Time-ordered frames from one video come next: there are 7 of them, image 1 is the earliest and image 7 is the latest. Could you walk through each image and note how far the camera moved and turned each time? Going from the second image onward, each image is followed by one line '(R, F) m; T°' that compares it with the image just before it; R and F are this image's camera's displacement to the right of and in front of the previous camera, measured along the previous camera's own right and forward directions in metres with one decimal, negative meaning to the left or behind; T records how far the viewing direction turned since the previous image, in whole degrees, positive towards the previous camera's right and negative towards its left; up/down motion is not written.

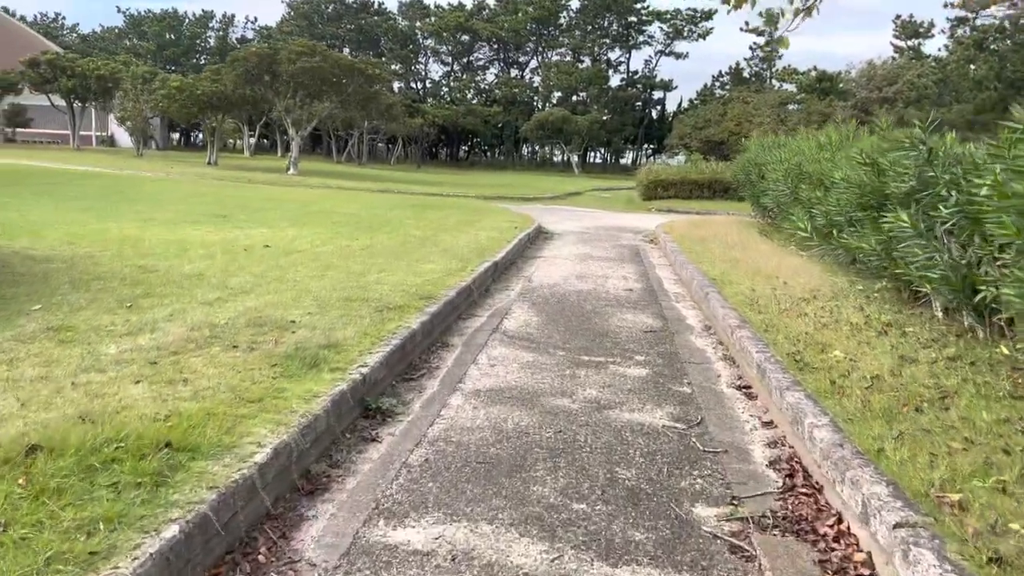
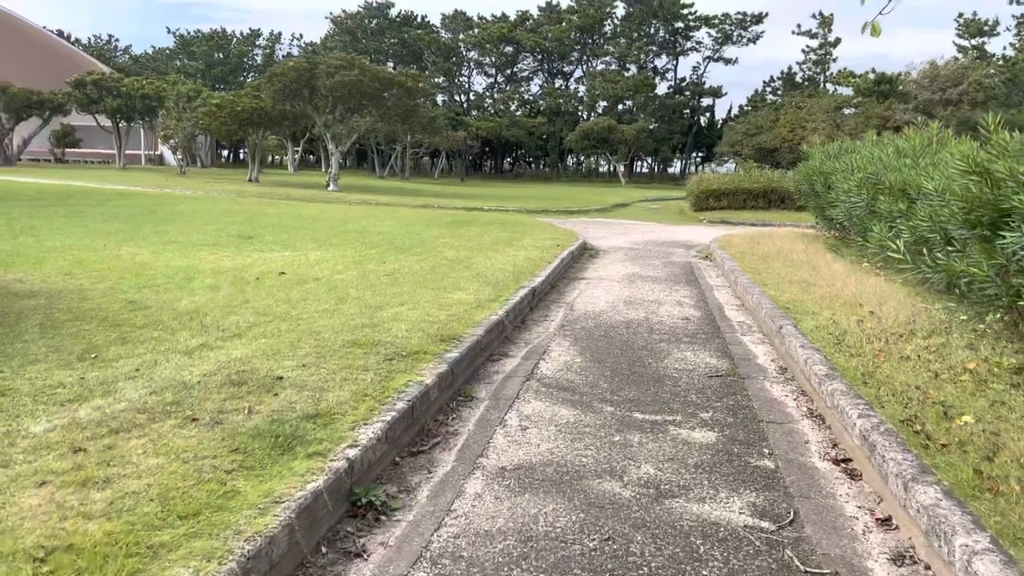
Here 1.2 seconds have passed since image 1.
(+0.1, +1.0) m; -3°
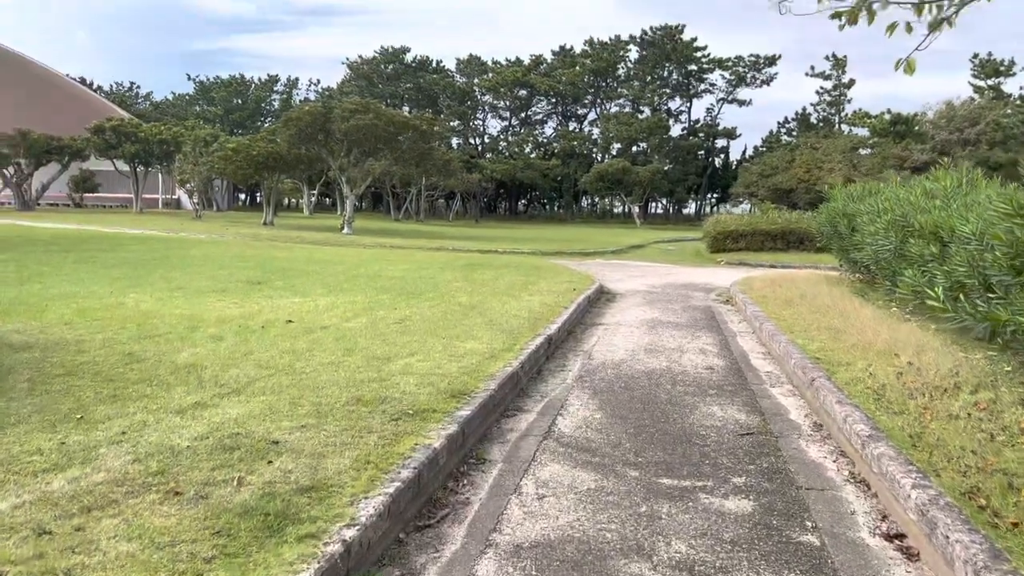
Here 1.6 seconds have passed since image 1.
(0.0, +0.3) m; -1°
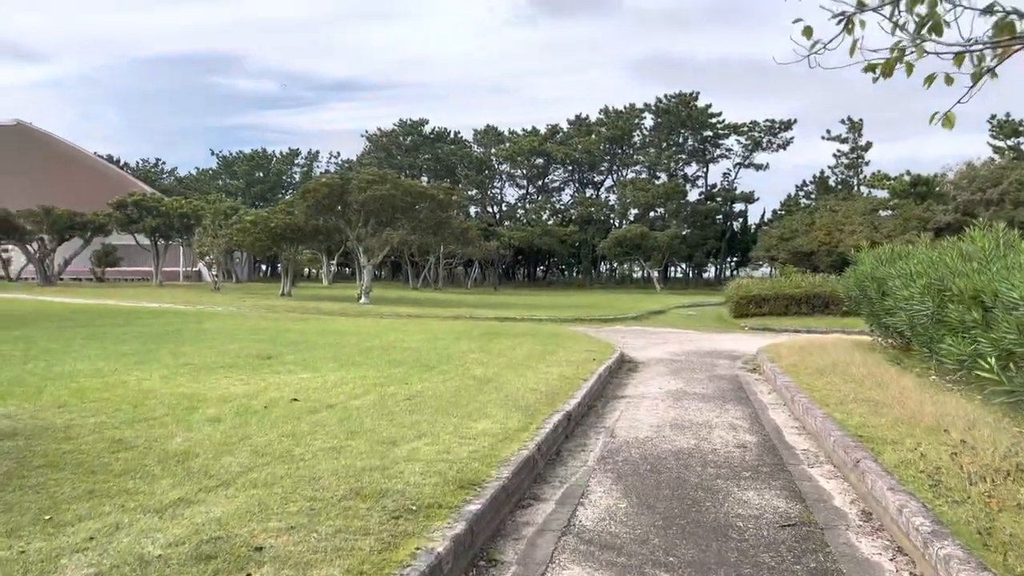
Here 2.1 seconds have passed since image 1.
(0.0, +0.4) m; -1°
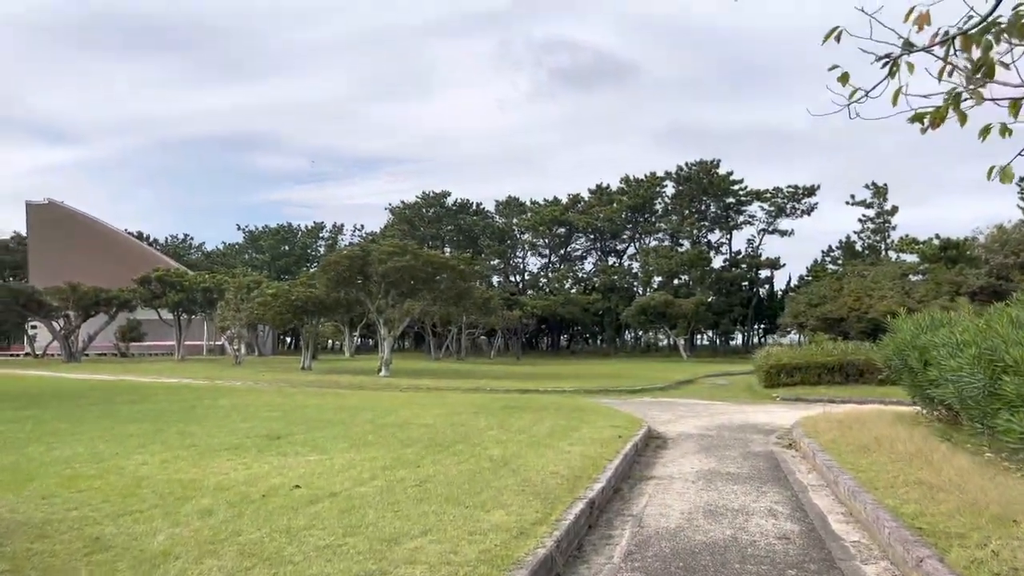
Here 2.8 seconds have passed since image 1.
(+0.1, +0.5) m; -2°
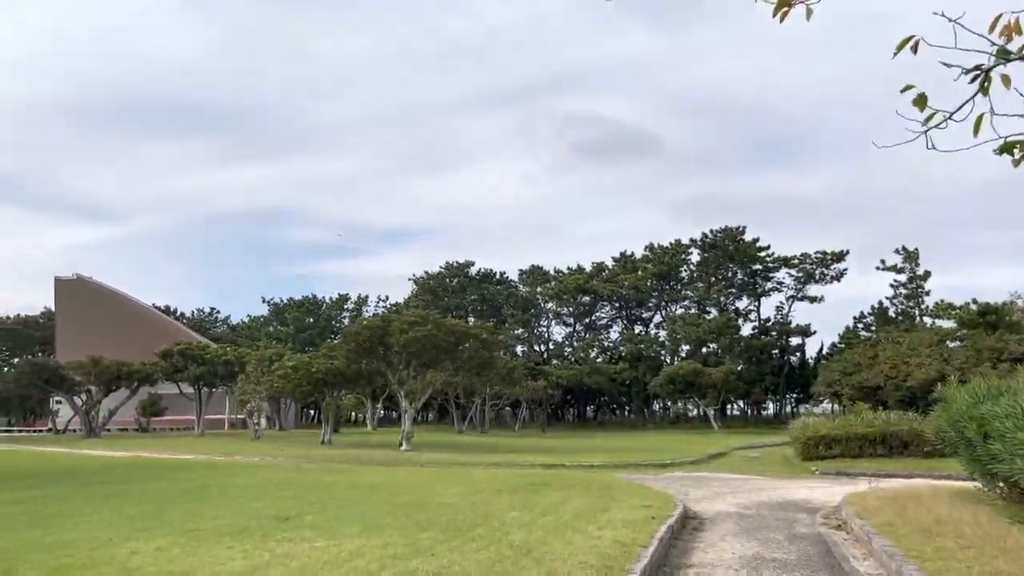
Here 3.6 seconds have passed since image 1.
(0.0, +0.6) m; -2°
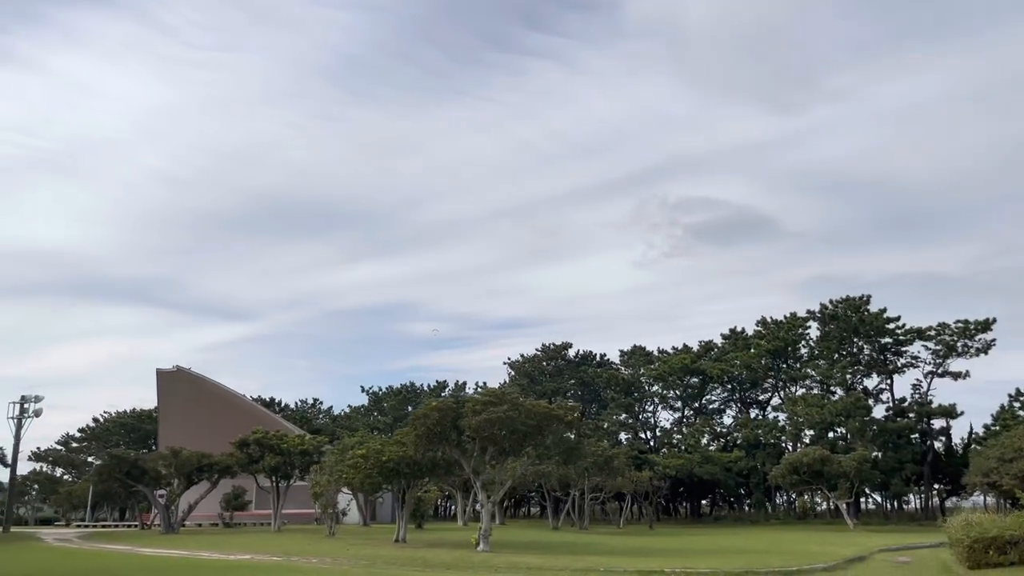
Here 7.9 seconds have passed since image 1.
(+0.7, +2.9) m; -8°
